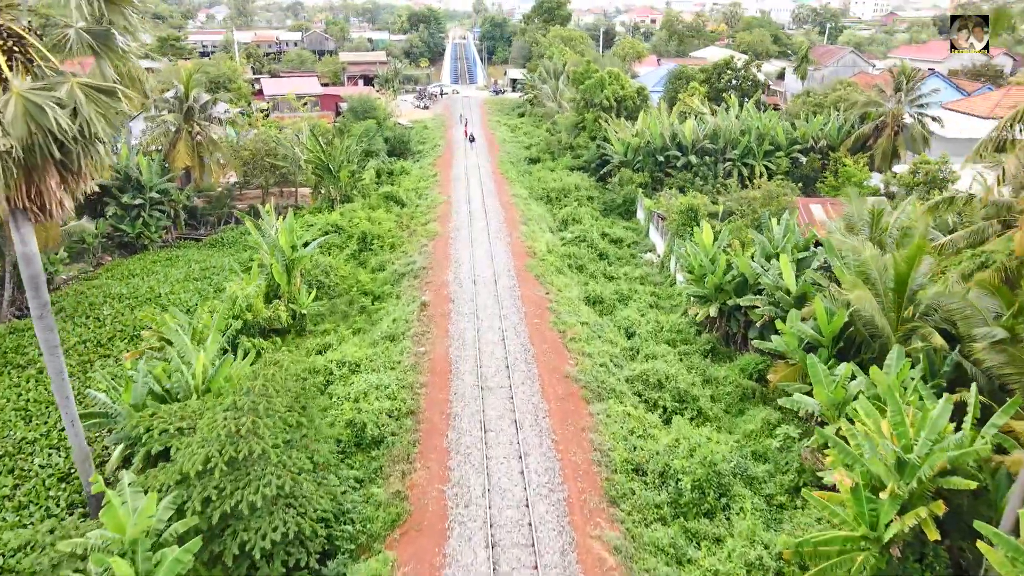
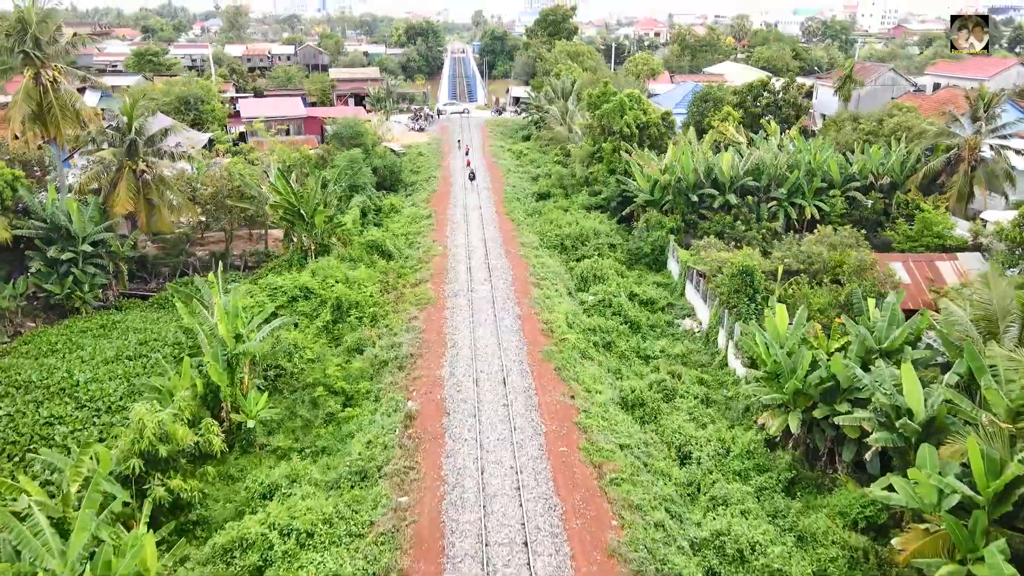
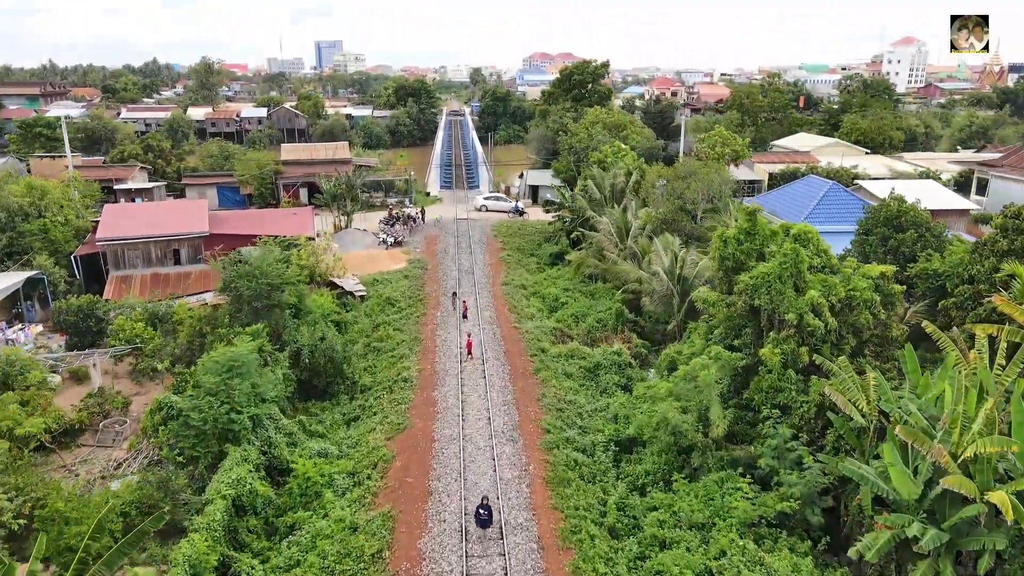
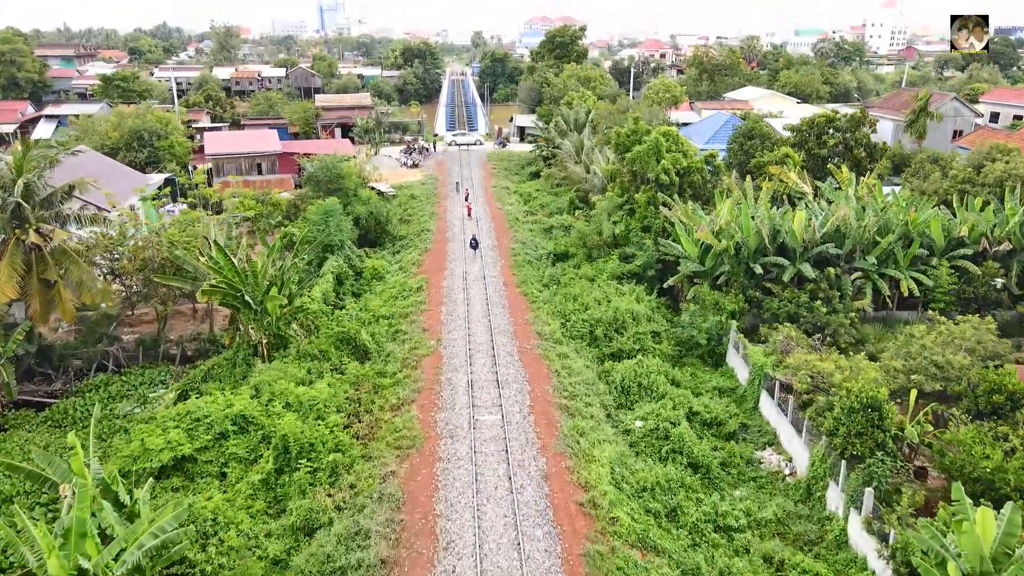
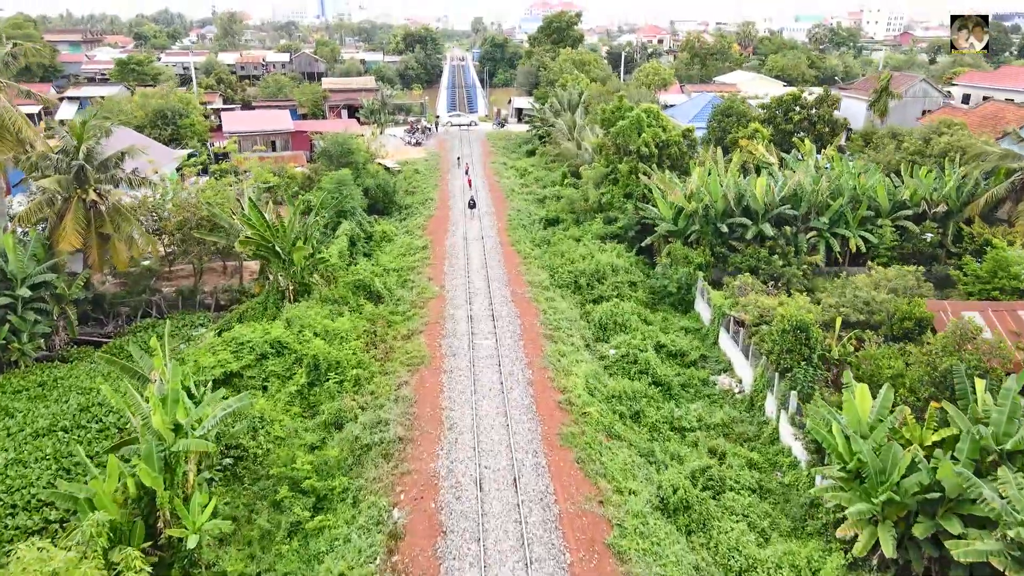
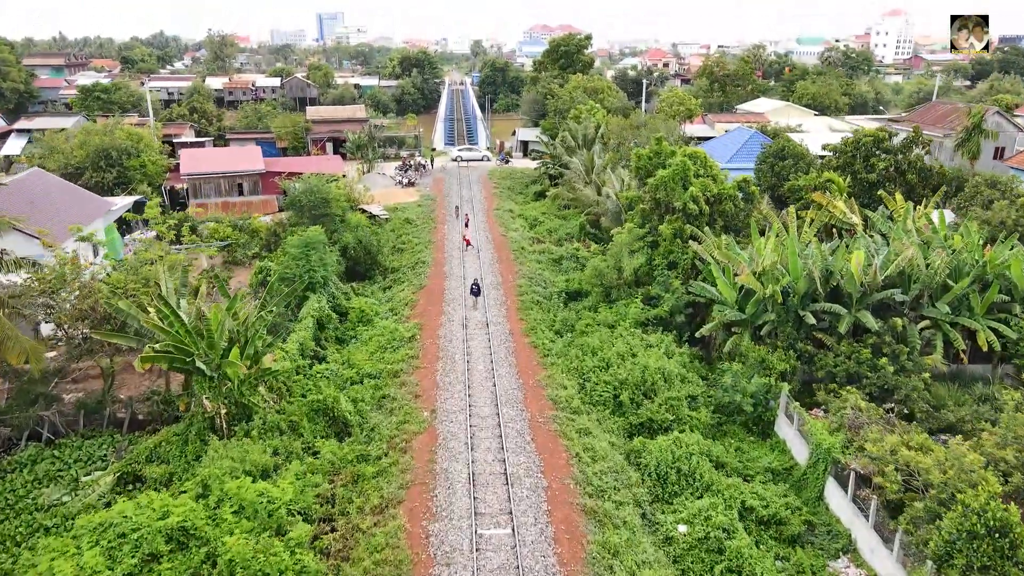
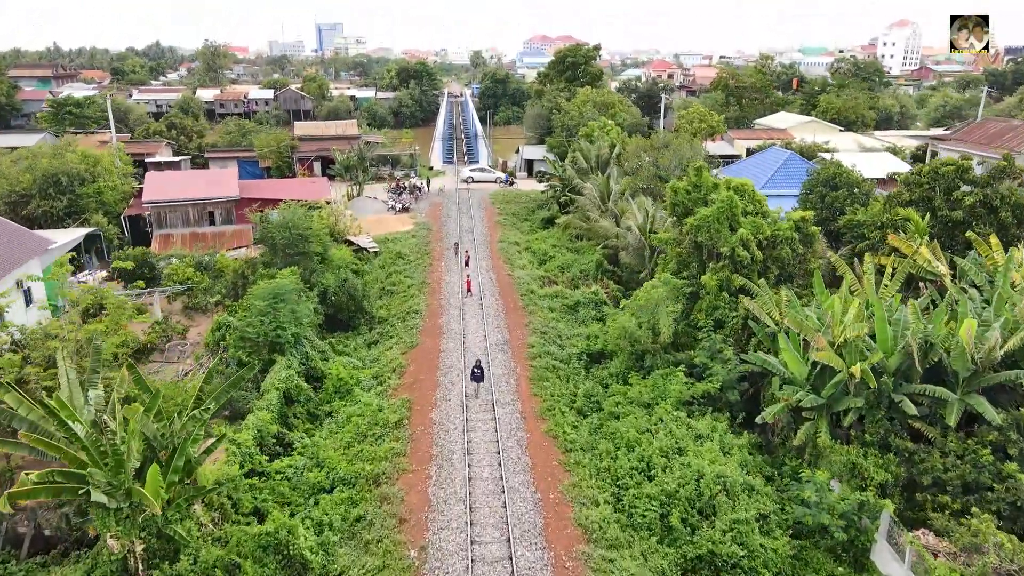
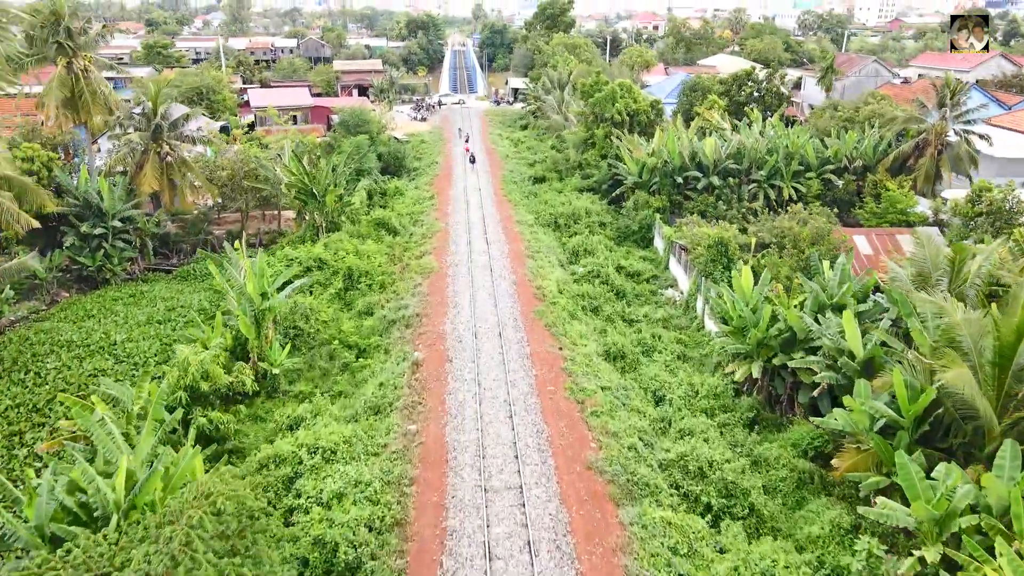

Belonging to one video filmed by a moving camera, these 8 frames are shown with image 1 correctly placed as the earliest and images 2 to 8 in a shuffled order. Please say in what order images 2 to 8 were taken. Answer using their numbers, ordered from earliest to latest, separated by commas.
8, 2, 5, 4, 6, 7, 3
